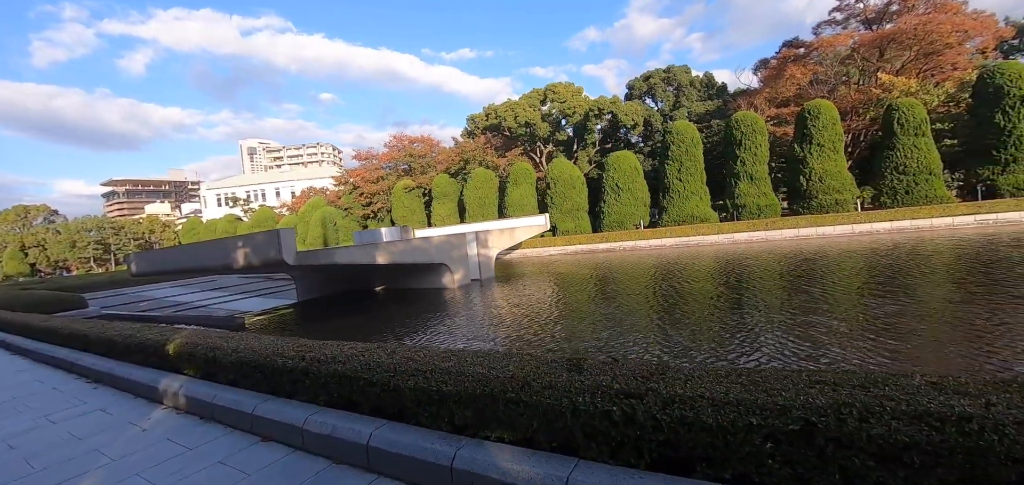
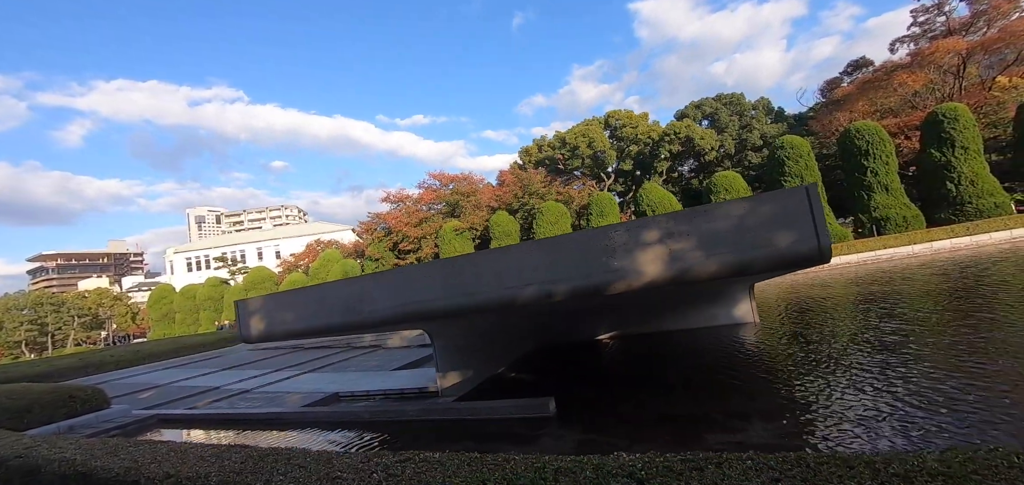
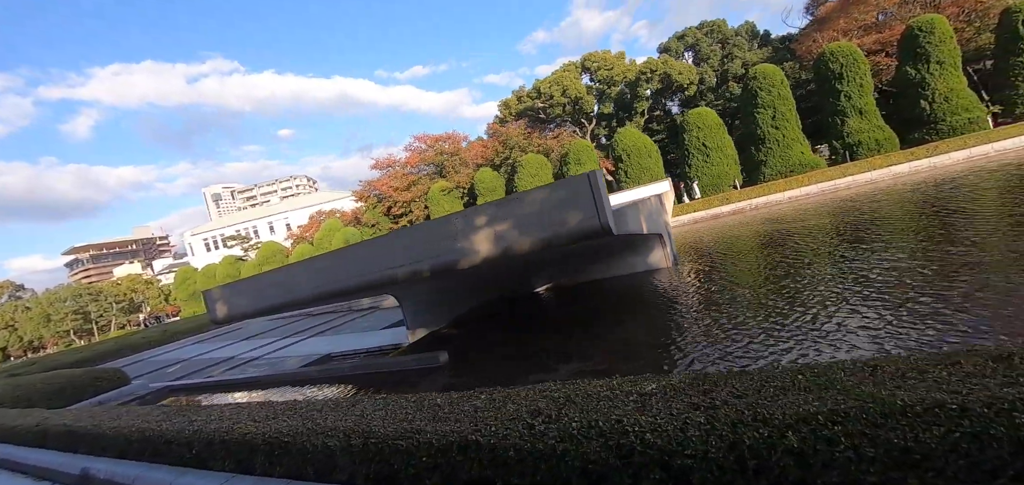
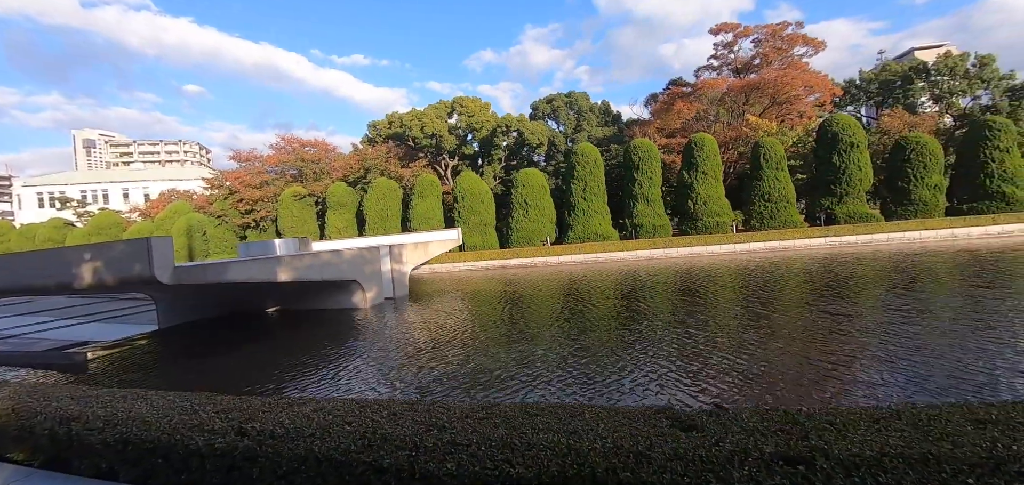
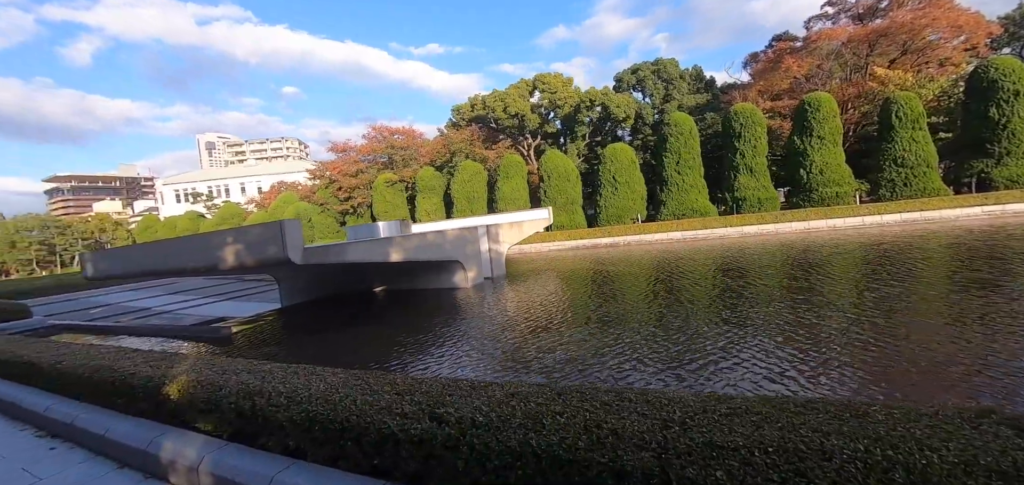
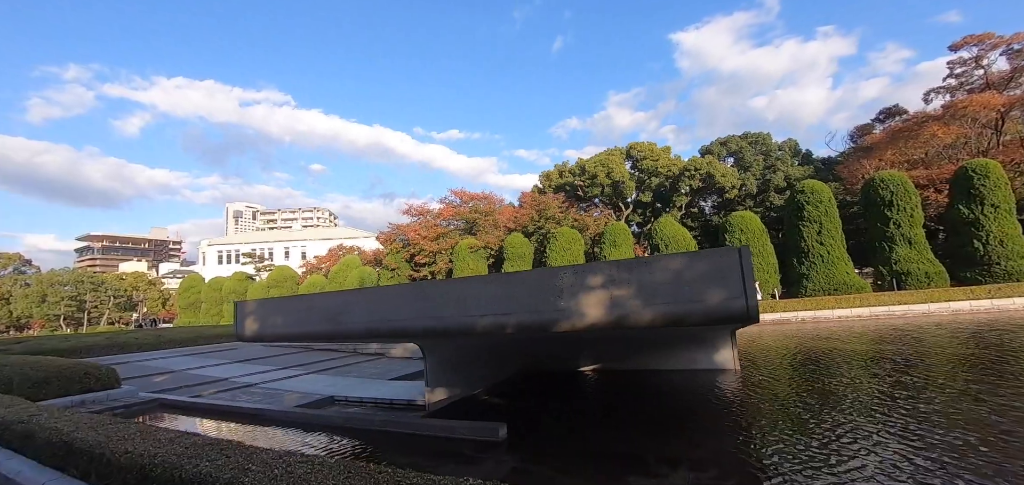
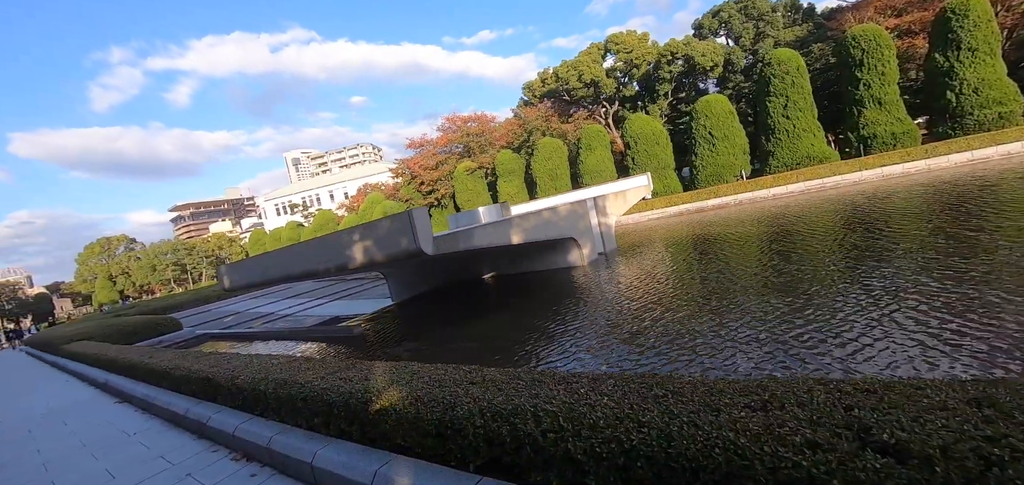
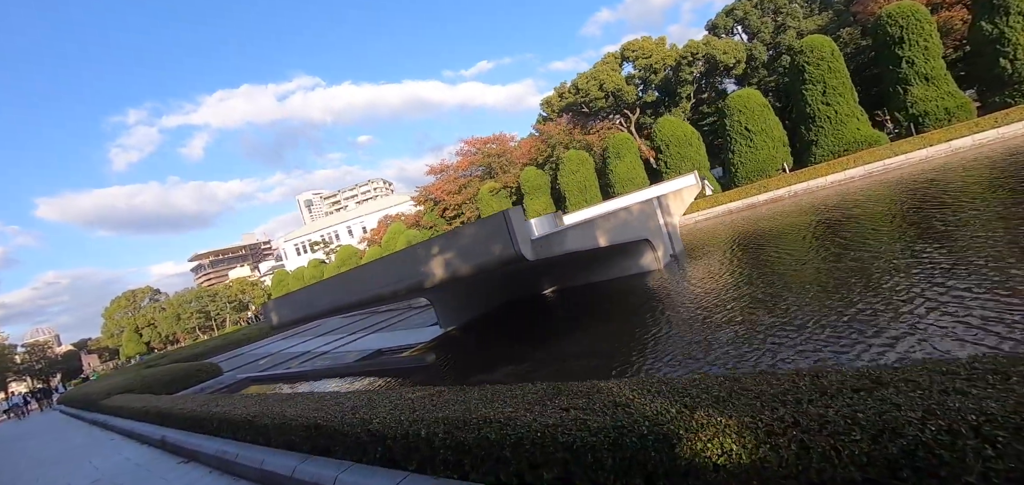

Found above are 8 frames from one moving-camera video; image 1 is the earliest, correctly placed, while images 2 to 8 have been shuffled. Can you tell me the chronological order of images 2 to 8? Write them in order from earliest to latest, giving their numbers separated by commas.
4, 5, 7, 8, 3, 6, 2
